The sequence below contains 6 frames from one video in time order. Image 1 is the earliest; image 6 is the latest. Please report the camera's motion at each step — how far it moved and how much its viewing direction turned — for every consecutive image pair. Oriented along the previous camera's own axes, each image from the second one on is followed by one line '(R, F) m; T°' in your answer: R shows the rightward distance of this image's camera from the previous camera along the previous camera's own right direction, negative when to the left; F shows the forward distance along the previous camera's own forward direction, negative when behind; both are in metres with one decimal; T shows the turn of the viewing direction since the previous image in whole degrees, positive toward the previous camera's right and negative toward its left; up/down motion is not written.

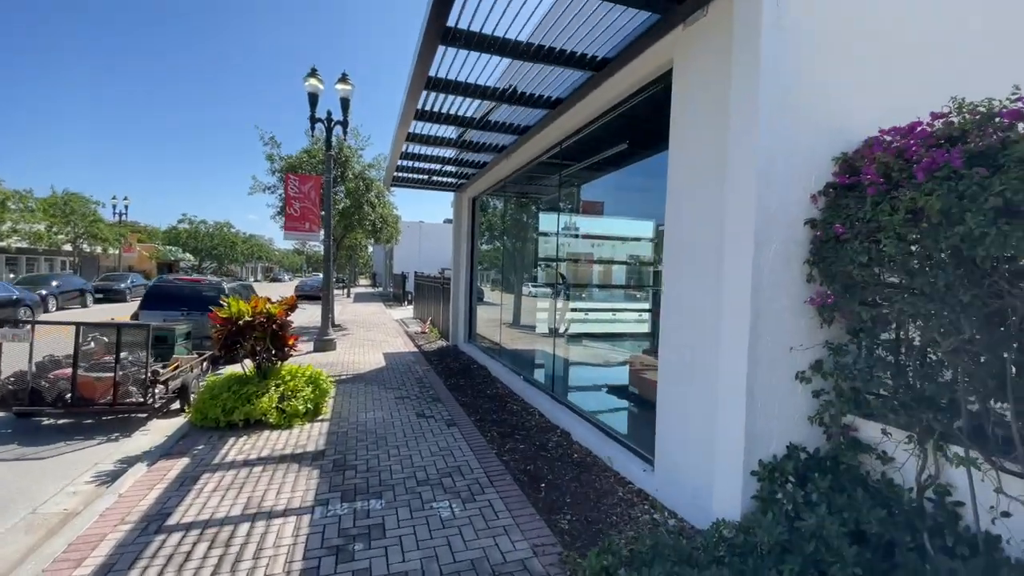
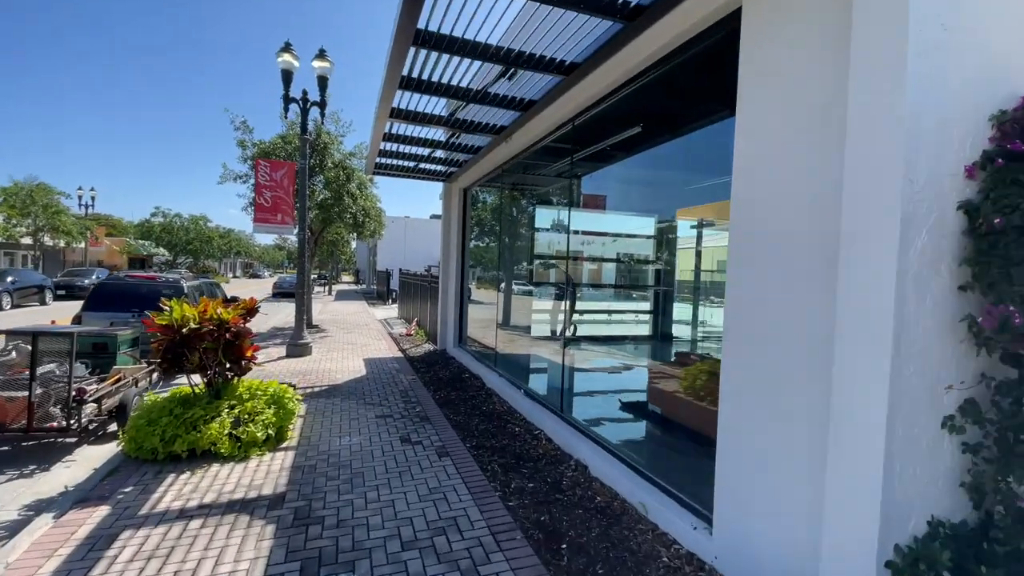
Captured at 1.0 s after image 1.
(-0.2, +0.8) m; +2°
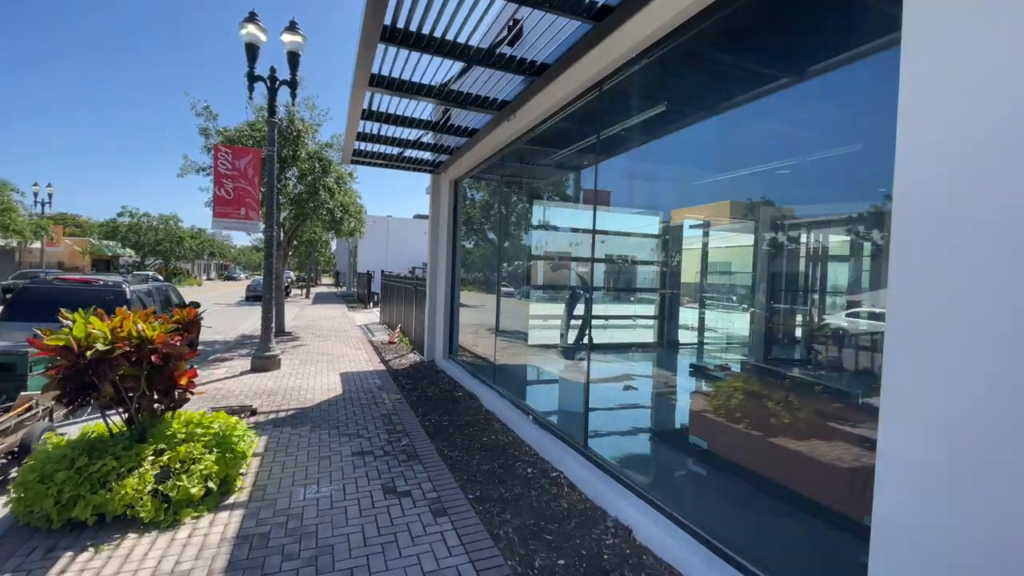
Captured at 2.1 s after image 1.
(-0.2, +0.9) m; +2°
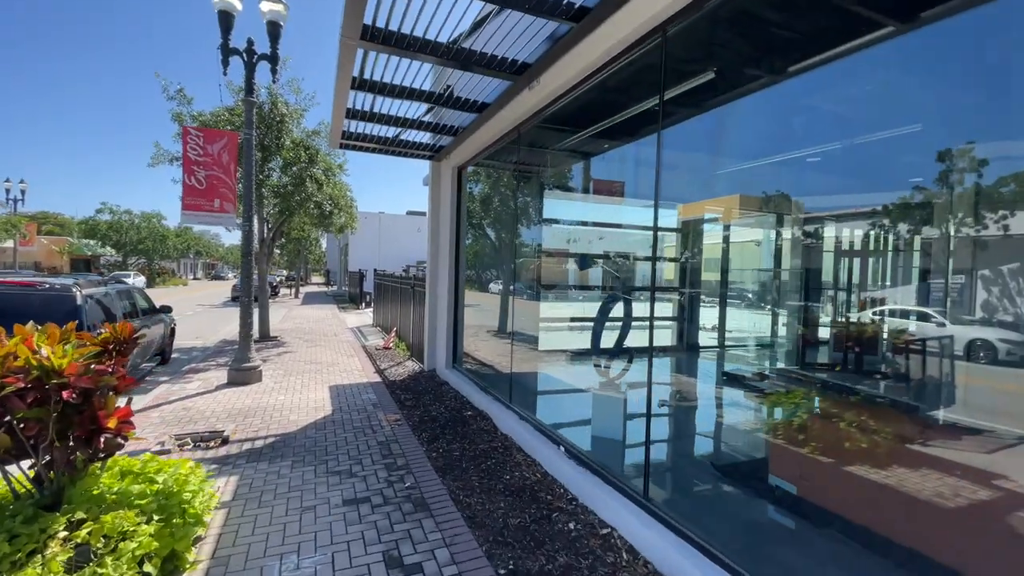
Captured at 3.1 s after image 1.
(-0.2, +0.8) m; +1°
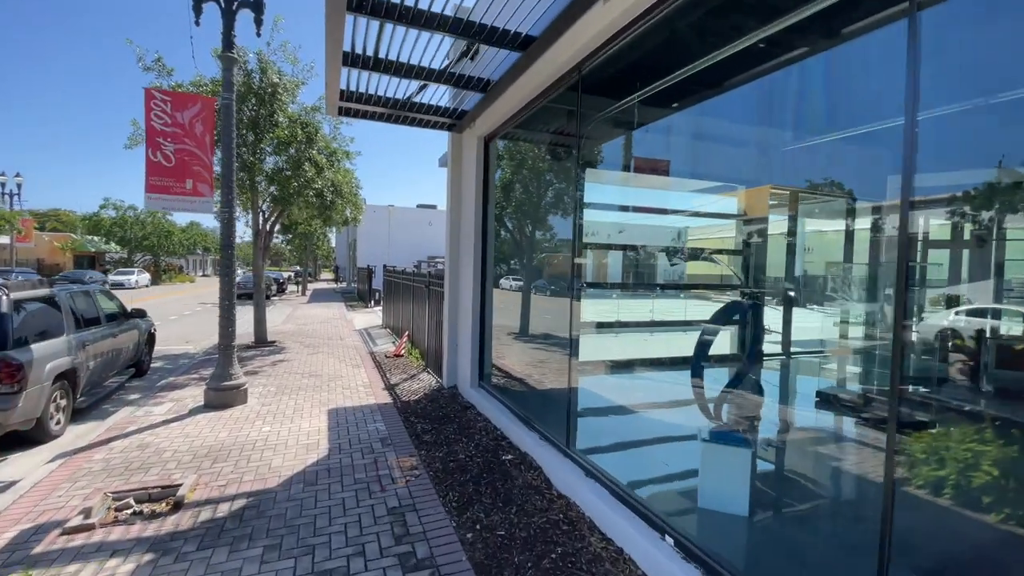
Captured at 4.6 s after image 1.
(-0.3, +1.2) m; -1°
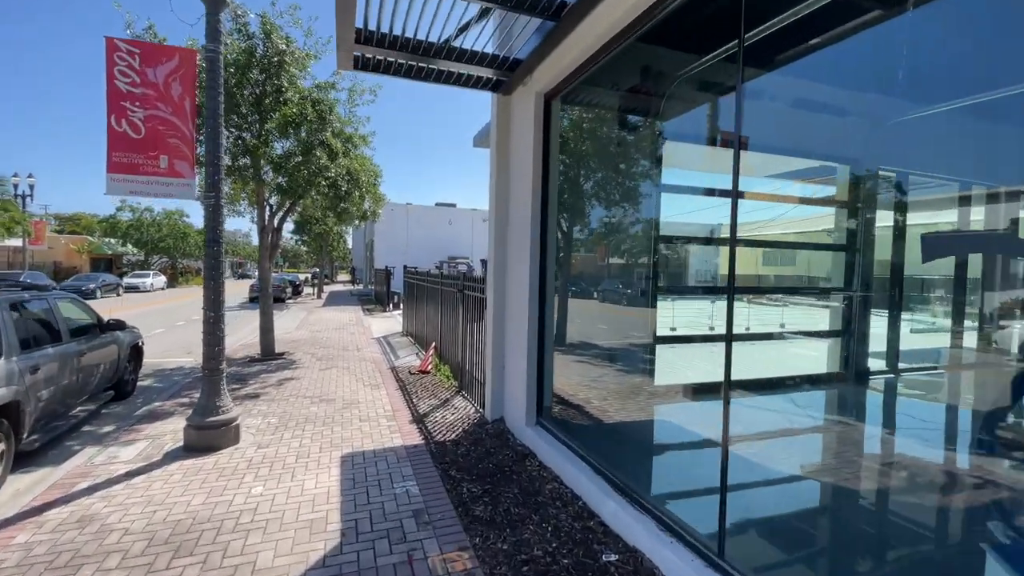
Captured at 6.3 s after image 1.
(-0.4, +1.2) m; -2°
